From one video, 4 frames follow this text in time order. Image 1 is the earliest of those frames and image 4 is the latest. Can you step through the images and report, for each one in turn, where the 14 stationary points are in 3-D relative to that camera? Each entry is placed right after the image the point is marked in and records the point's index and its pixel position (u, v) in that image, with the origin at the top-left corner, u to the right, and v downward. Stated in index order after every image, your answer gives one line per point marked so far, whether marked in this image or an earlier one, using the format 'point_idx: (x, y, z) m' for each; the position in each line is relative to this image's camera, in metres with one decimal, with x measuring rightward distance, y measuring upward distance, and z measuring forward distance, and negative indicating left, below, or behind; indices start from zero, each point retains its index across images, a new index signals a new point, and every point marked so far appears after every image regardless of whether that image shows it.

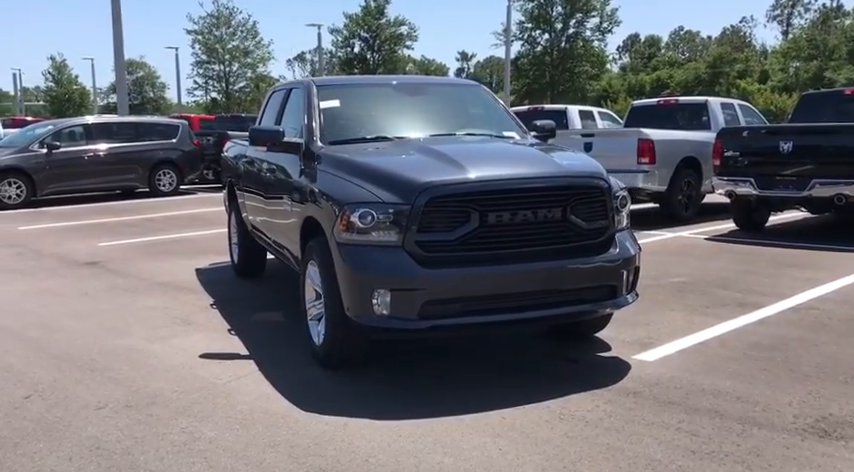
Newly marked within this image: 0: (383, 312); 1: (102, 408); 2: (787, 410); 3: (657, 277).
0: (-0.3, -0.4, +4.4) m
1: (-1.8, -0.9, +4.2) m
2: (+1.9, -0.9, +4.1) m
3: (+2.3, -0.4, +7.8) m
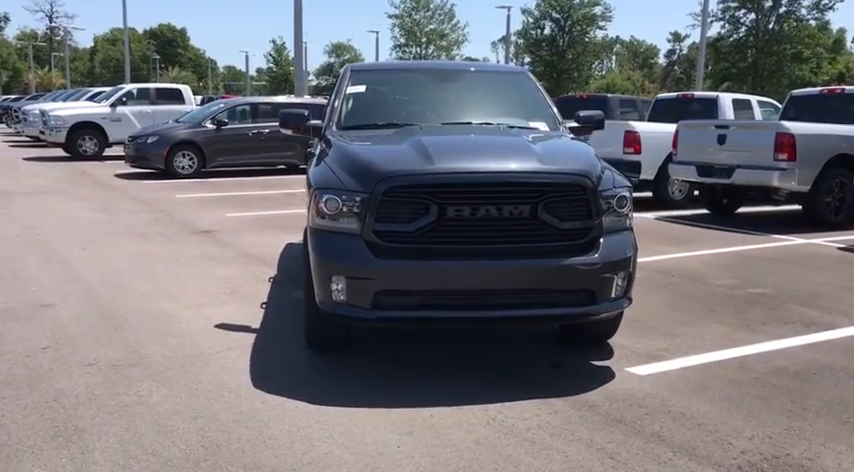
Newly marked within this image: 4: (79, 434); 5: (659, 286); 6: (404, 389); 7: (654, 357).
0: (-0.5, -0.4, +4.5) m
1: (-2.0, -0.8, +4.7) m
2: (+1.4, -1.0, +3.6) m
3: (+2.8, -0.5, +7.1) m
4: (-1.6, -0.9, +3.7) m
5: (+2.1, -0.5, +7.1) m
6: (-0.1, -0.9, +4.5) m
7: (+1.5, -0.8, +5.0) m
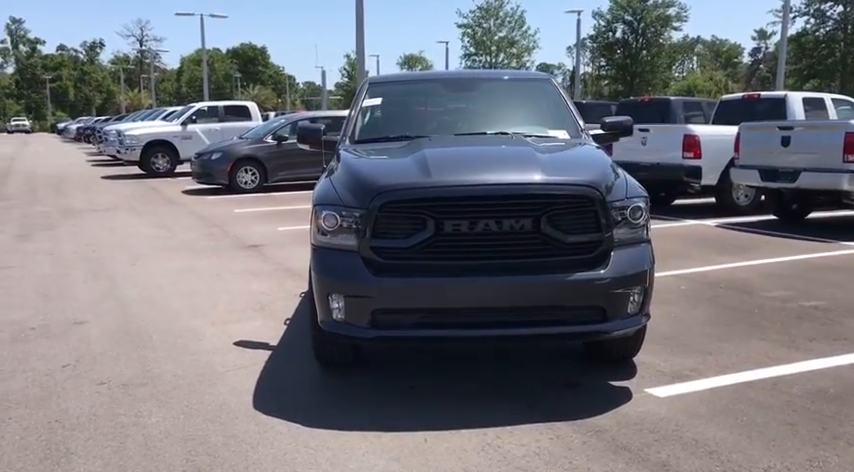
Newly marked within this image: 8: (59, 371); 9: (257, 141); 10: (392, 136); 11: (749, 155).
0: (-0.5, -0.5, +4.4) m
1: (-2.0, -0.9, +4.7) m
2: (+1.4, -1.0, +3.3) m
3: (+3.1, -0.5, +6.7) m
4: (-1.7, -1.0, +3.7) m
5: (+2.4, -0.5, +6.7) m
6: (-0.1, -1.0, +4.3) m
7: (+1.5, -0.8, +4.7) m
8: (-2.4, -0.9, +5.0) m
9: (-4.0, +2.2, +18.1) m
10: (-0.2, +0.7, +5.6) m
11: (+4.7, +1.2, +11.4) m
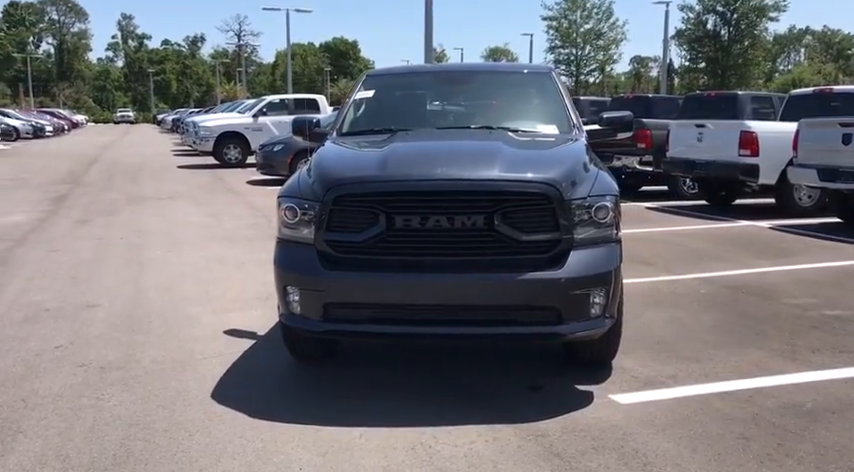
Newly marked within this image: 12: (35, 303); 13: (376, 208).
0: (-0.7, -0.4, +4.4) m
1: (-2.2, -0.8, +4.9) m
2: (+1.0, -1.0, +3.1) m
3: (+3.1, -0.6, +6.3) m
4: (-2.0, -1.0, +3.8) m
5: (+2.4, -0.6, +6.4) m
6: (-0.4, -0.9, +4.3) m
7: (+1.3, -0.9, +4.5) m
8: (-2.5, -0.8, +5.3) m
9: (-2.6, +2.4, +18.4) m
10: (-0.3, +0.8, +5.6) m
11: (+5.3, +1.2, +10.8) m
12: (-3.4, -0.6, +6.7) m
13: (-0.3, +0.2, +4.1) m
